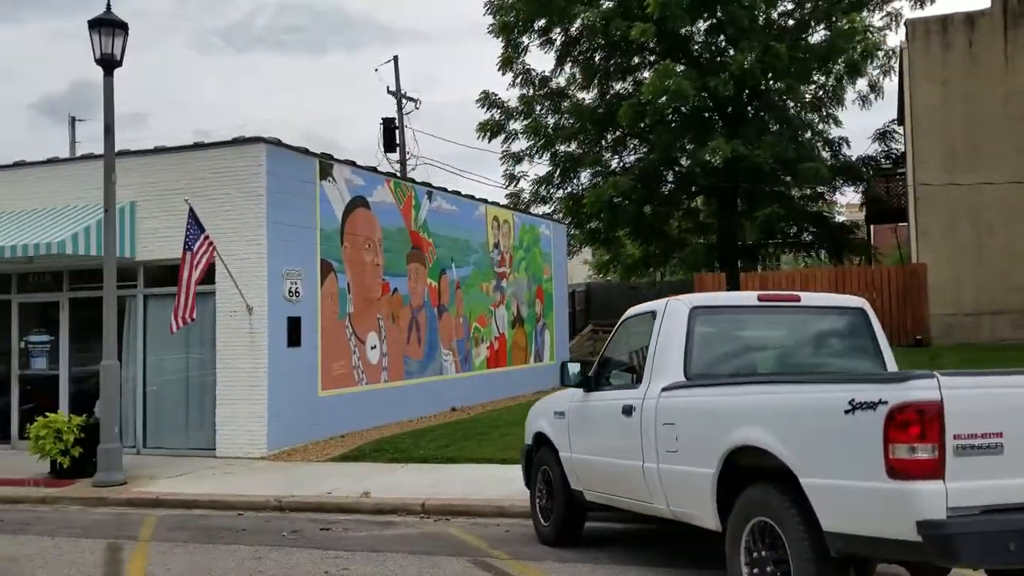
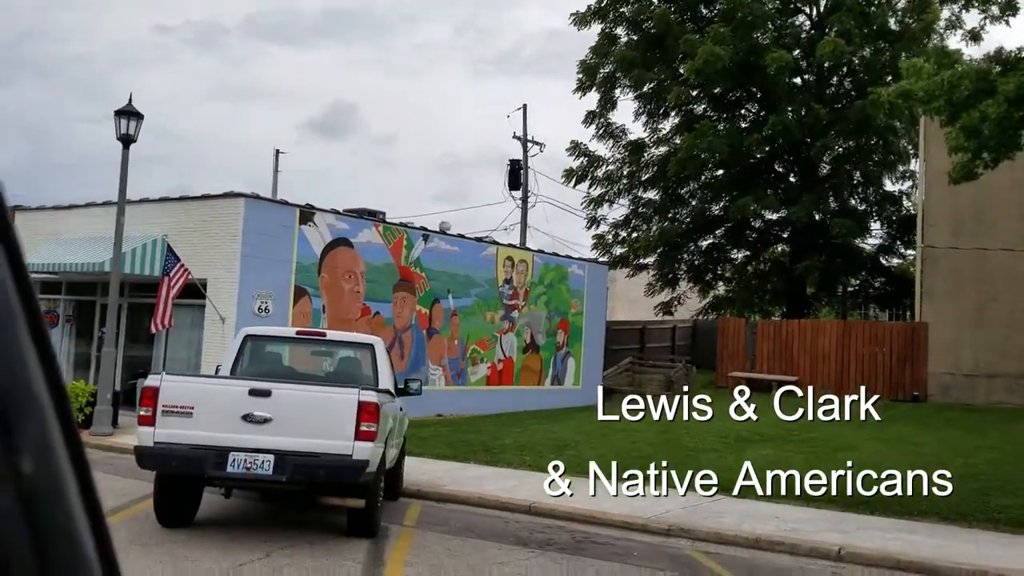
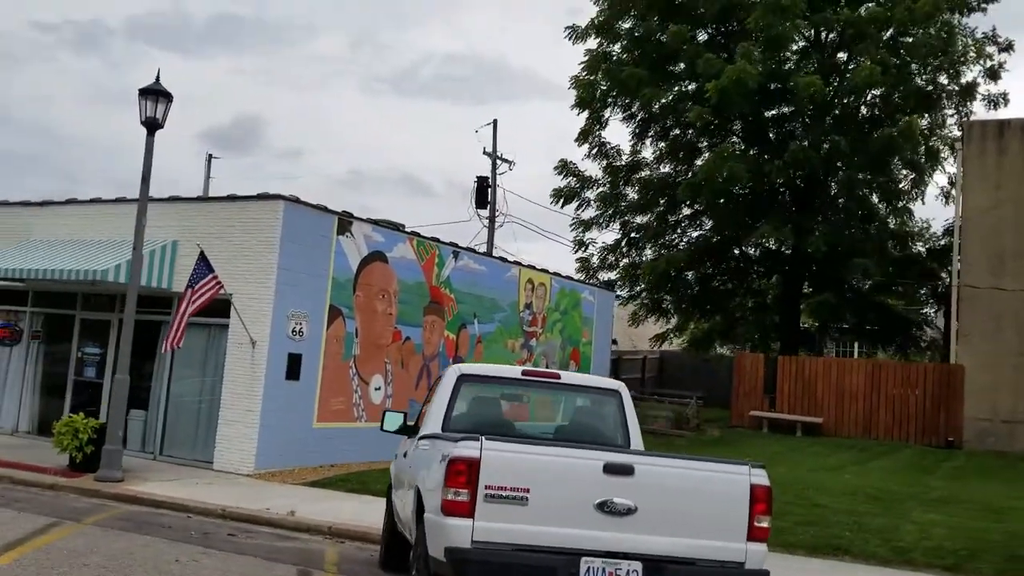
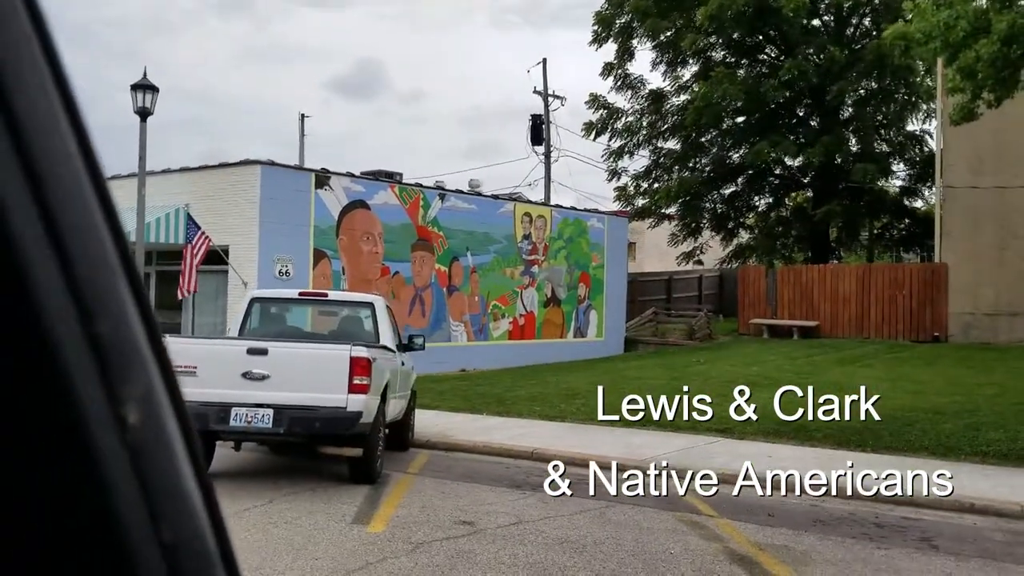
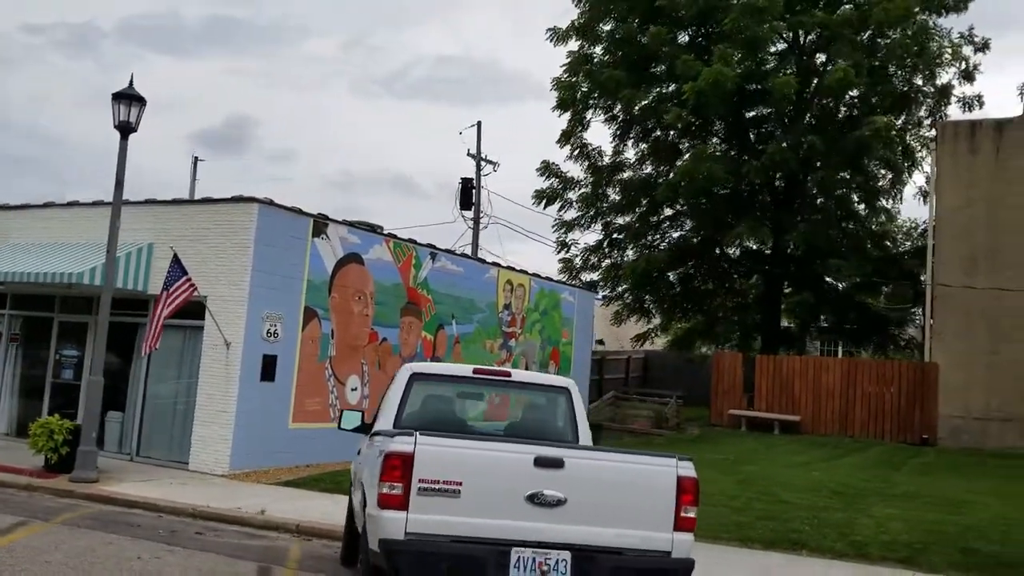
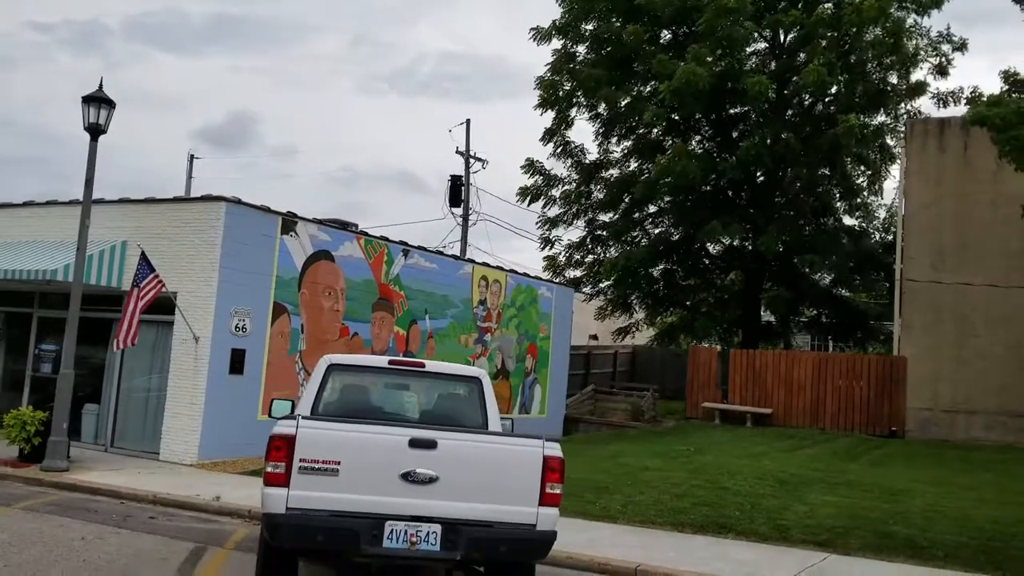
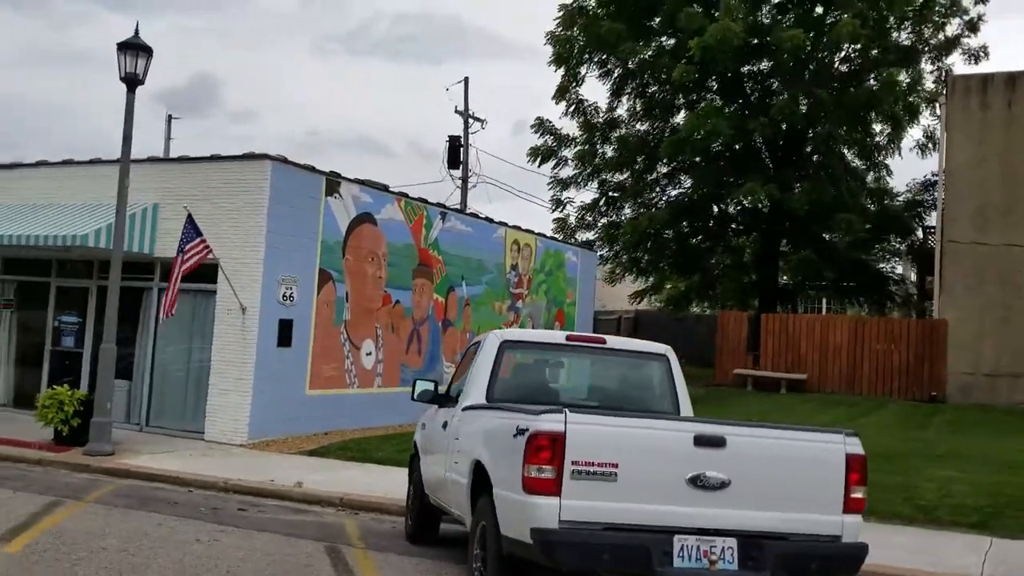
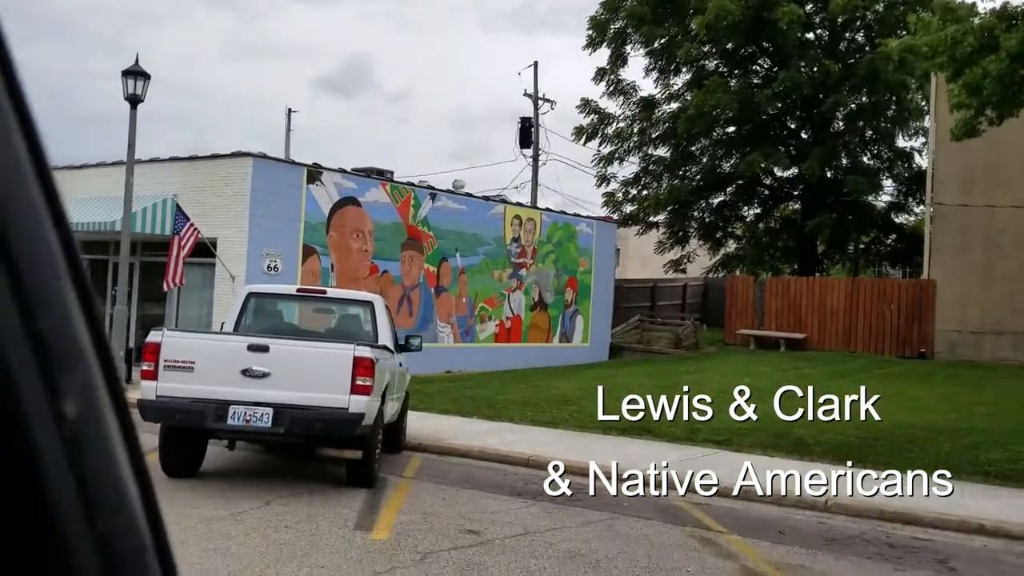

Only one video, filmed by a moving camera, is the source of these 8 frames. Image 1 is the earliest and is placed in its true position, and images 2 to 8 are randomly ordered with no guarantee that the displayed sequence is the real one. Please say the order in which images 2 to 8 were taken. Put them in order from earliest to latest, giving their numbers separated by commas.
7, 3, 5, 6, 2, 8, 4
